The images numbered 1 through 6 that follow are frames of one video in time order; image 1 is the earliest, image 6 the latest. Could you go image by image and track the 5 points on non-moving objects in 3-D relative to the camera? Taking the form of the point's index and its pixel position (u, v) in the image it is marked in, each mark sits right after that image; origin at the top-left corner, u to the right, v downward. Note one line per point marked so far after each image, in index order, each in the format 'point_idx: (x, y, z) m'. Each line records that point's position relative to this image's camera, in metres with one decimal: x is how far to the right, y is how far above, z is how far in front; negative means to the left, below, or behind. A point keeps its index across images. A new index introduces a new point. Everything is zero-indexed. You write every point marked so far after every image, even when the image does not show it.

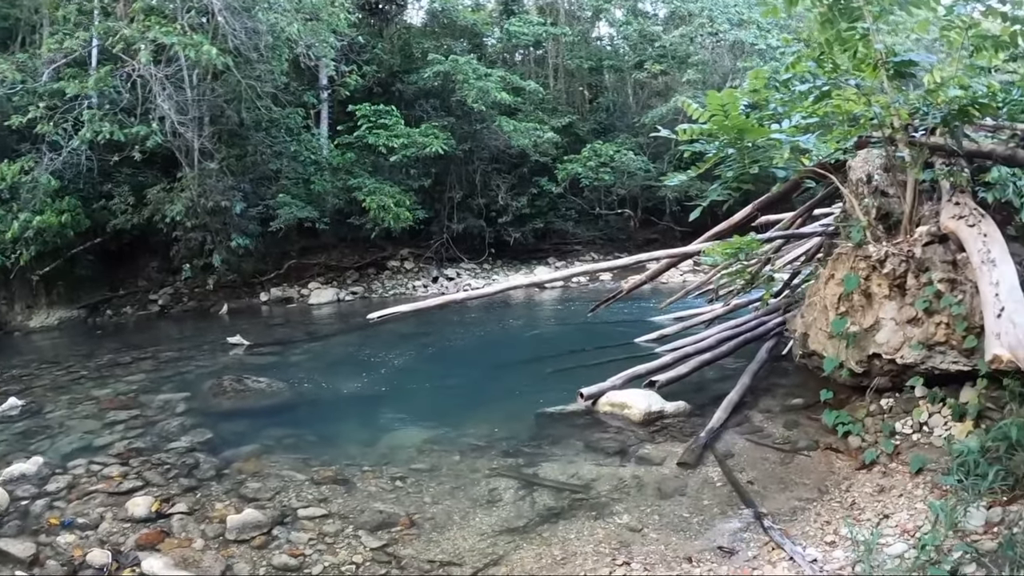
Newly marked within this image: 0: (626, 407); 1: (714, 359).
0: (+0.9, -1.0, +5.3) m
1: (+2.0, -0.7, +6.4) m
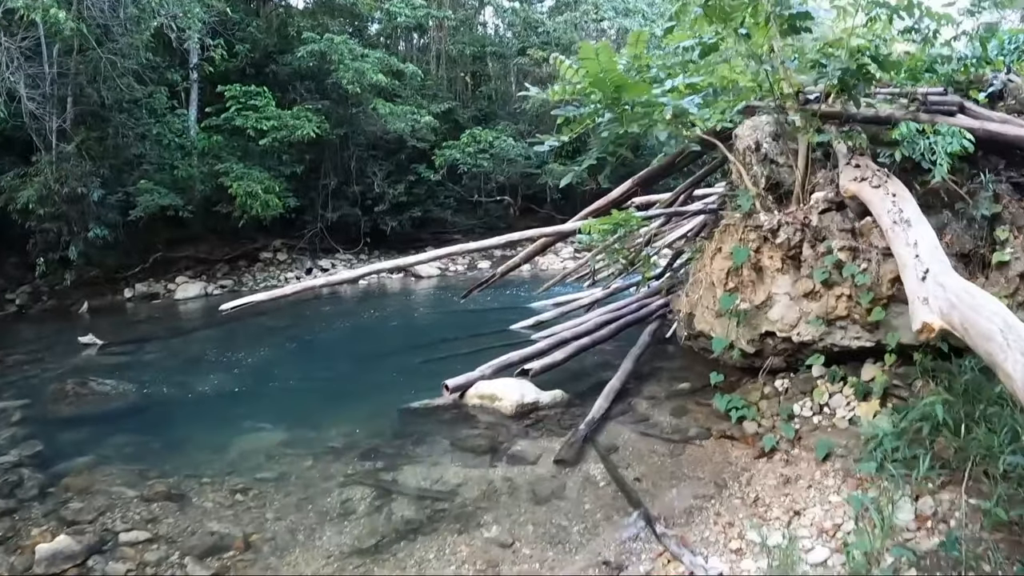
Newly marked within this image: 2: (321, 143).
0: (-0.1, -0.8, +4.7) m
1: (+0.8, -0.5, +5.9) m
2: (-4.0, +3.2, +13.7) m
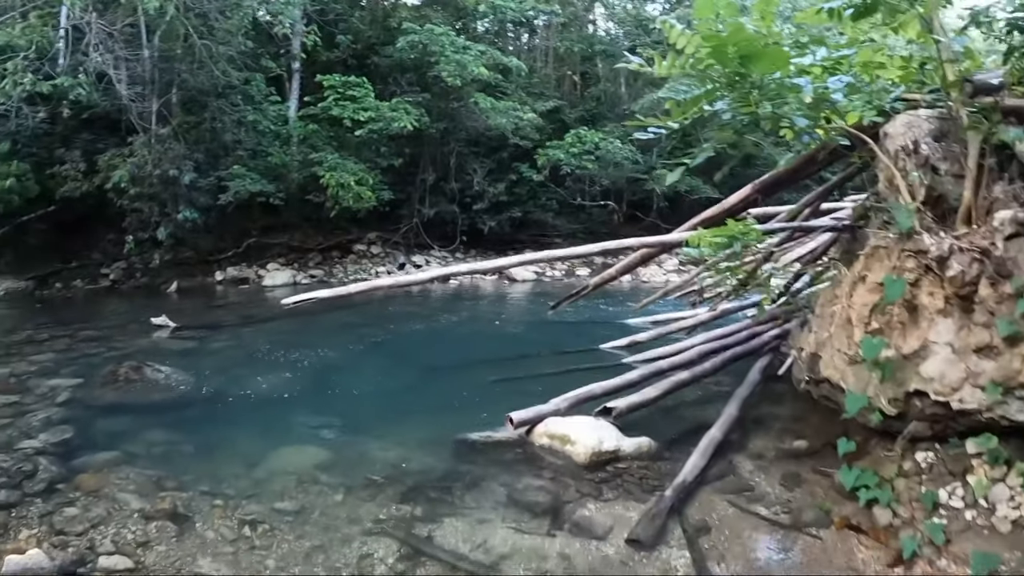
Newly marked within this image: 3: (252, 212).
0: (+0.4, -1.0, +4.0) m
1: (+1.4, -0.8, +5.1) m
2: (-1.9, +3.3, +13.4) m
3: (-5.1, +1.5, +12.3) m
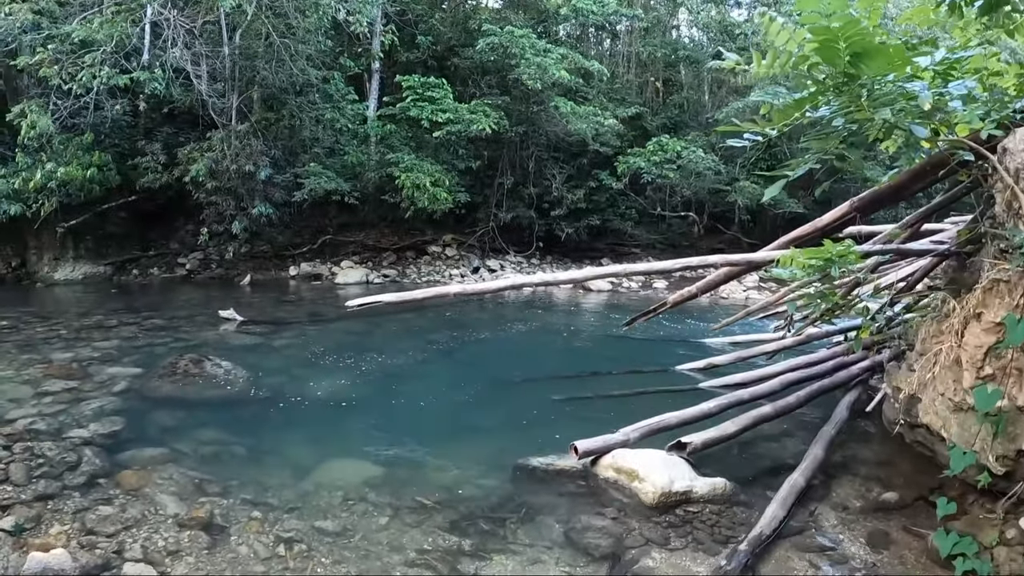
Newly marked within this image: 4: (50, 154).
0: (+0.7, -1.1, +3.6) m
1: (+1.9, -0.9, +4.6) m
2: (-0.4, +3.2, +13.3) m
3: (-3.7, +1.6, +12.5) m
4: (-6.6, +1.8, +8.8) m
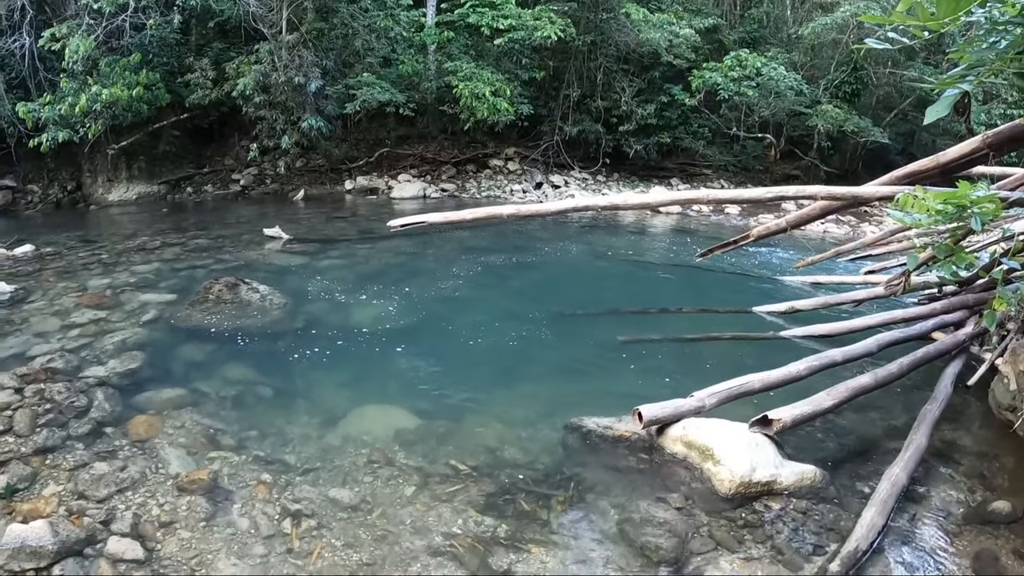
0: (+0.9, -0.8, +3.0) m
1: (+2.2, -0.6, +3.9) m
2: (+1.0, +4.6, +12.2) m
3: (-2.5, +3.1, +11.9) m
4: (-5.7, +3.0, +8.5) m
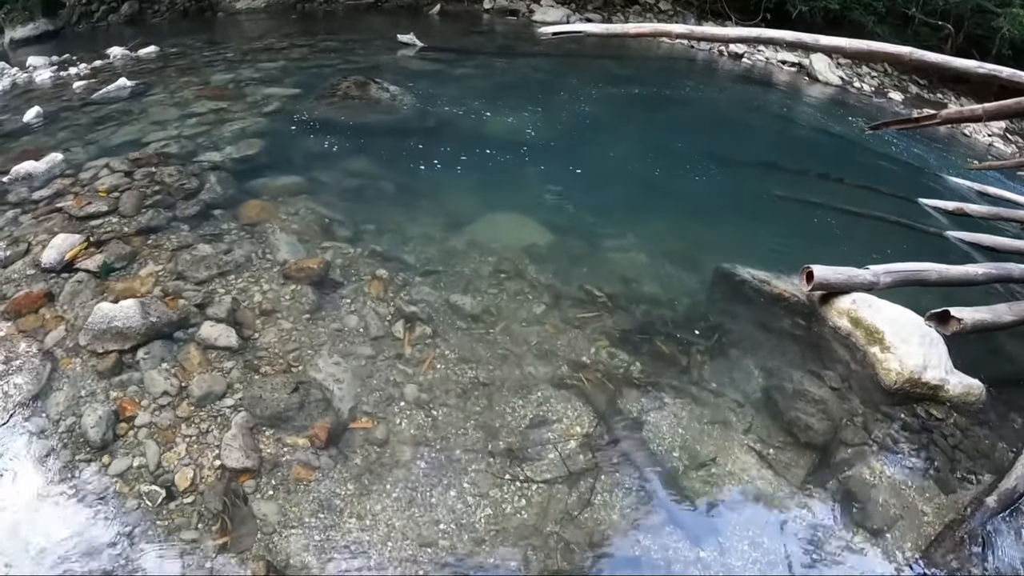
0: (+1.4, -0.3, +2.6) m
1: (+2.8, -0.1, +3.3) m
2: (+3.5, +6.7, +10.4) m
3: (-0.1, +5.6, +10.9) m
4: (-3.8, +5.4, +8.0) m
